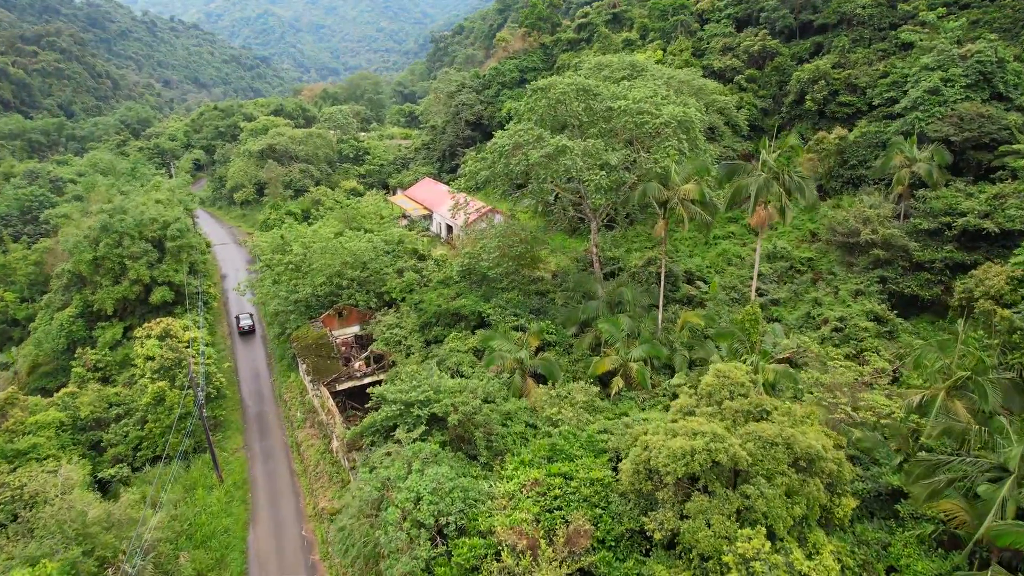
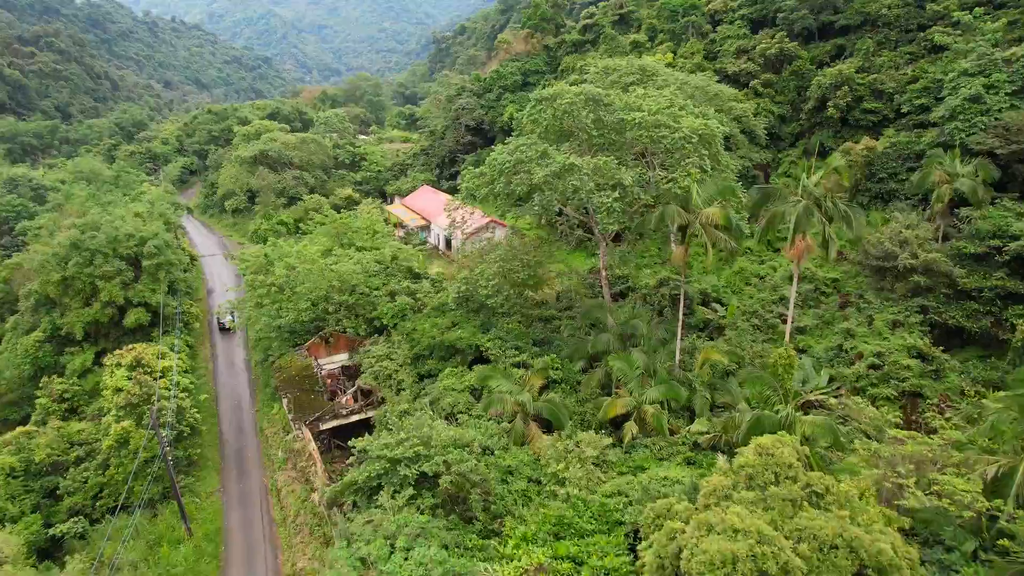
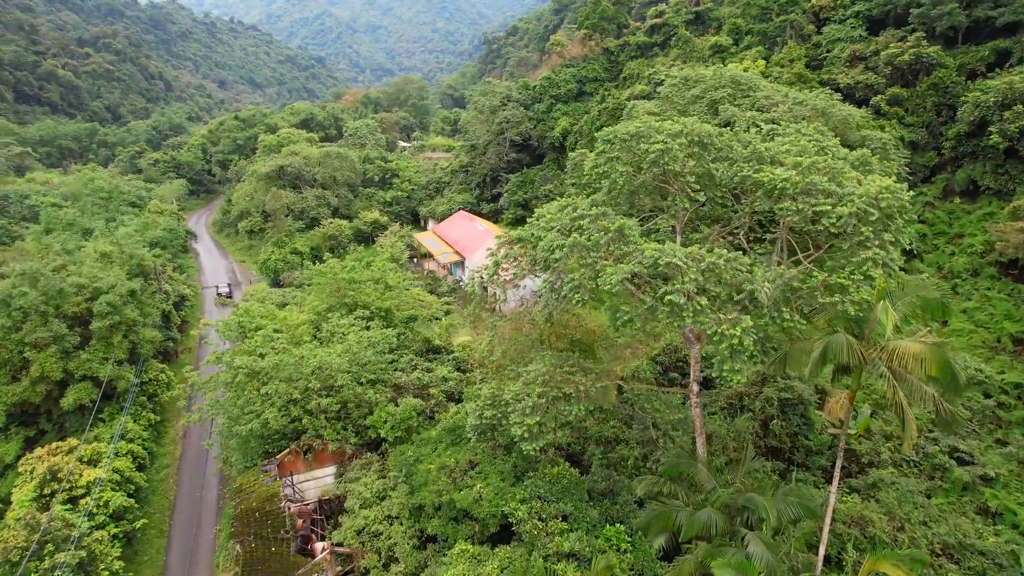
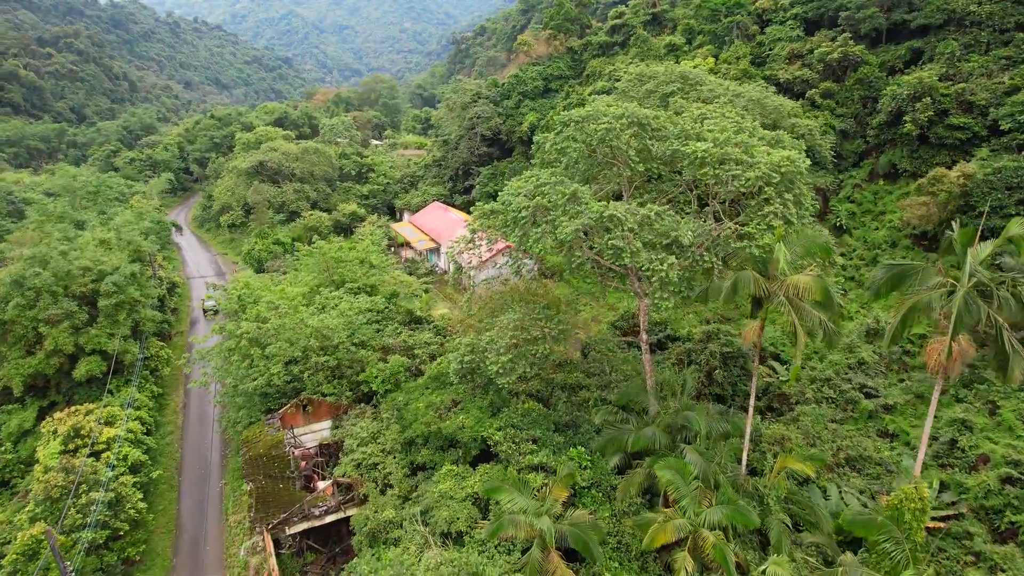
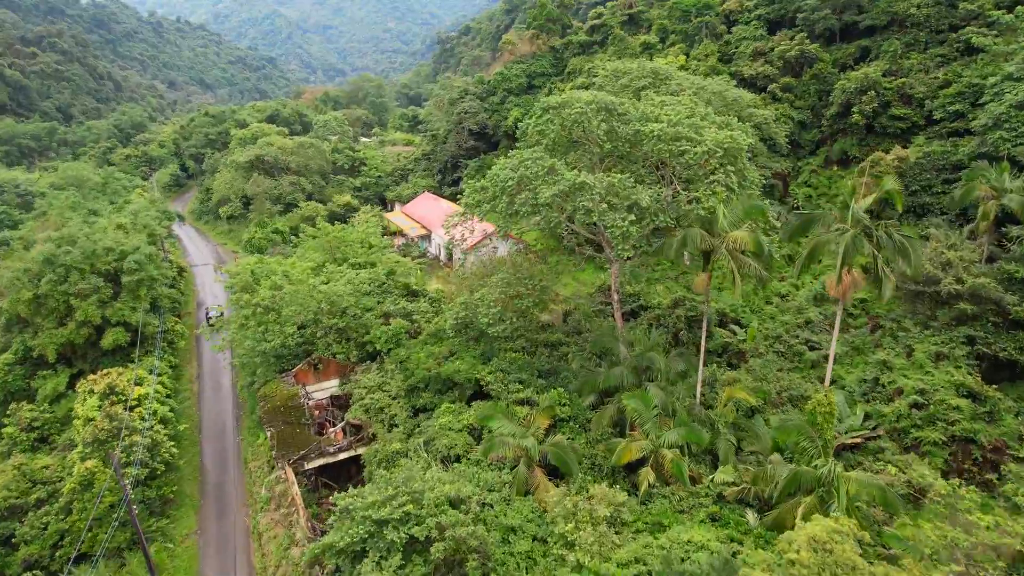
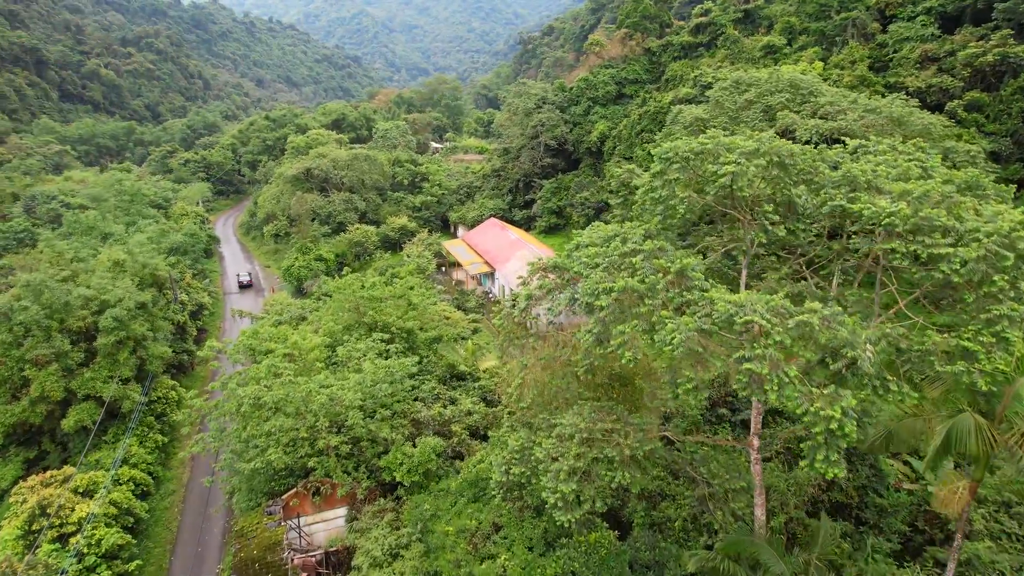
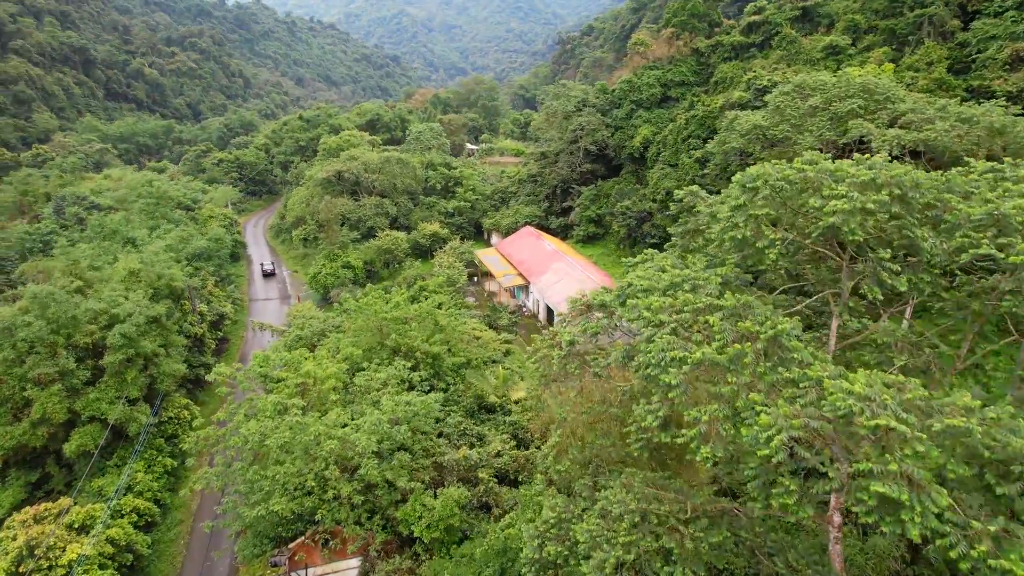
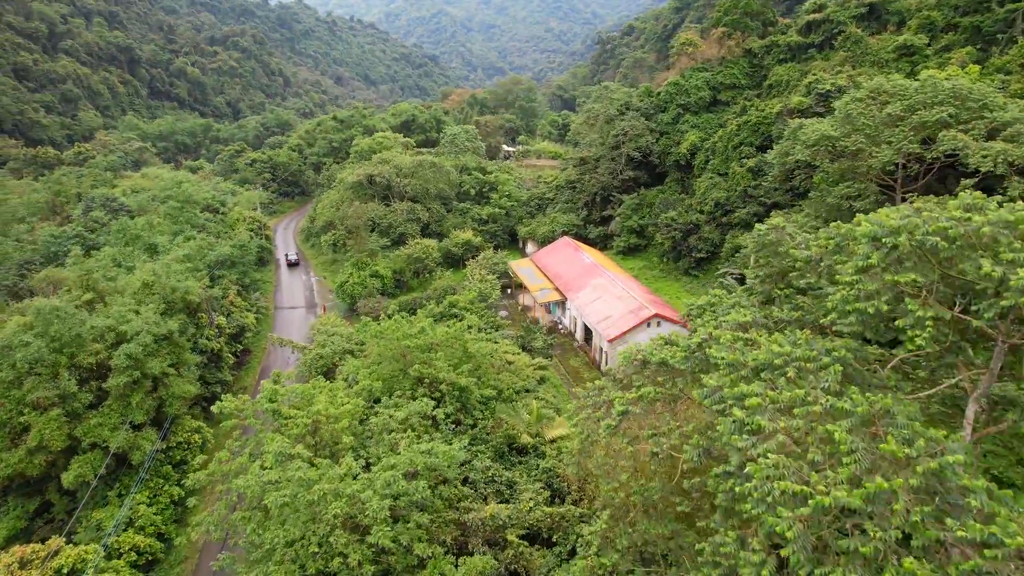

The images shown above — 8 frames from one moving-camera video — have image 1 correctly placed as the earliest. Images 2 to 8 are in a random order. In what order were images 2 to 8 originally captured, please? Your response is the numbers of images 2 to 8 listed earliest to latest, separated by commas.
2, 5, 4, 3, 6, 7, 8
